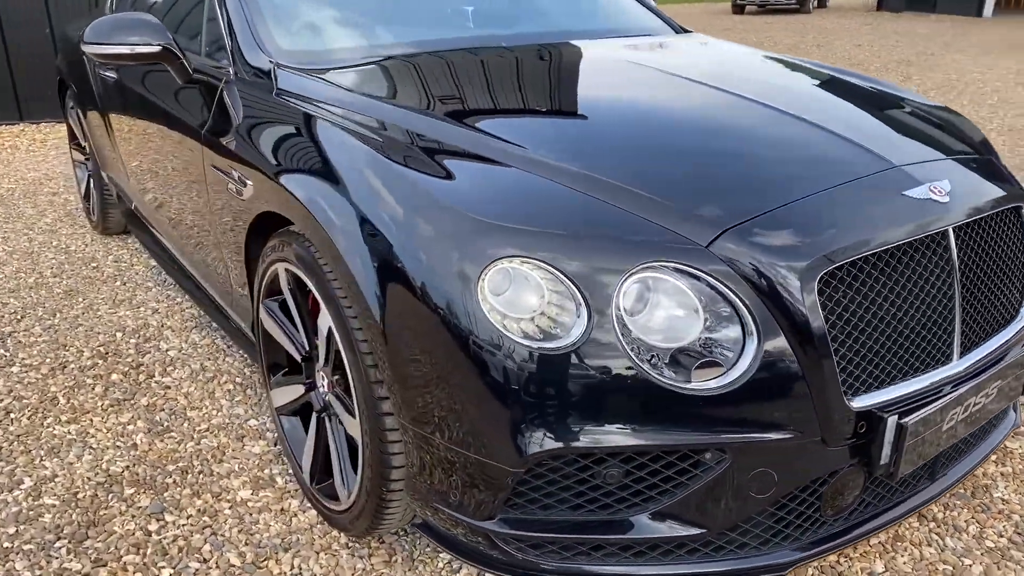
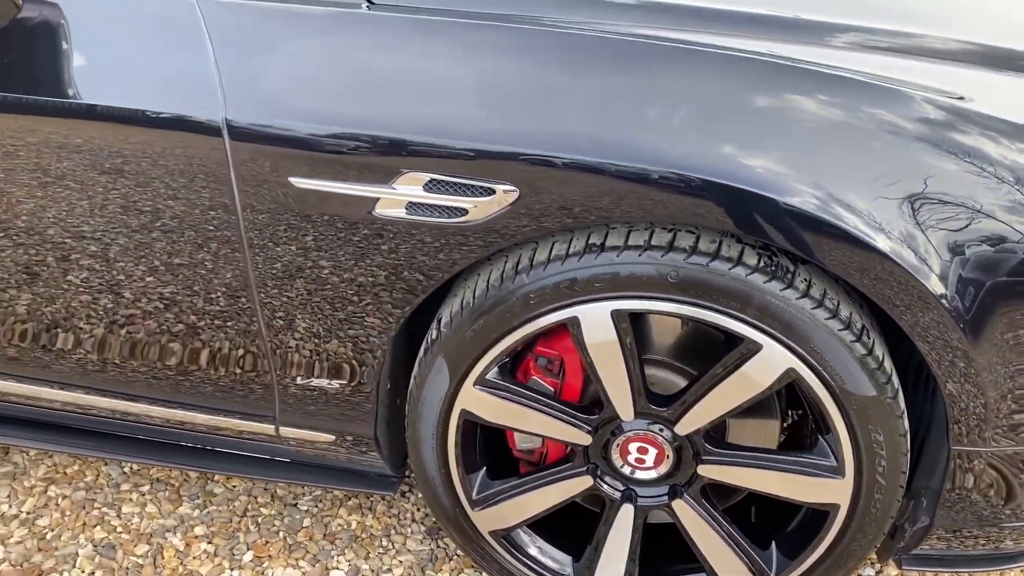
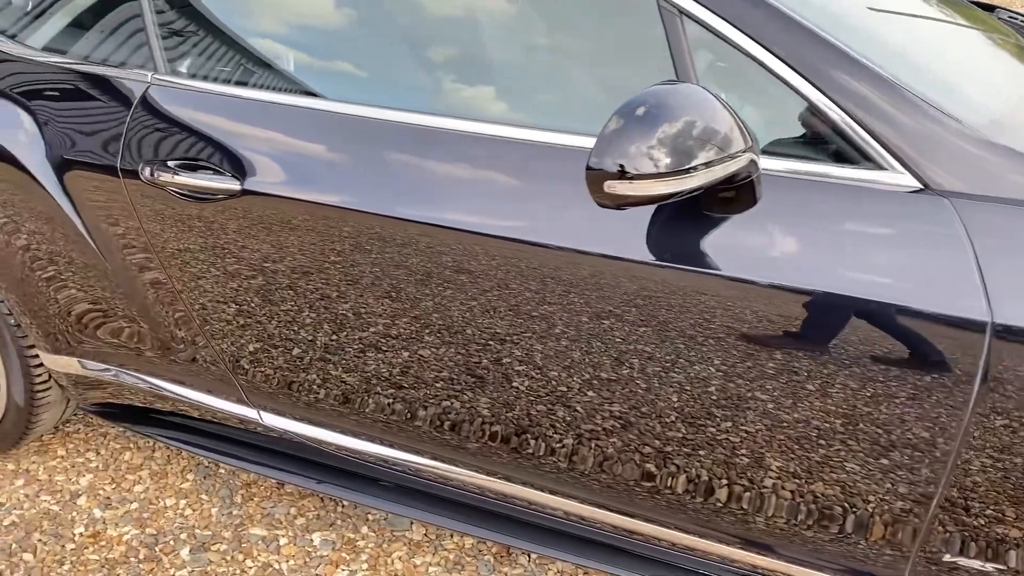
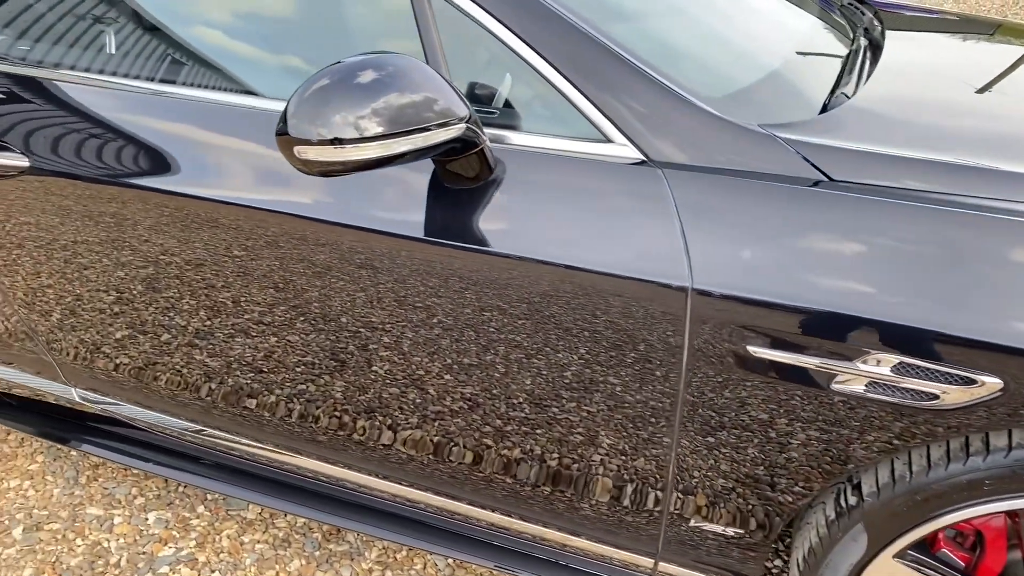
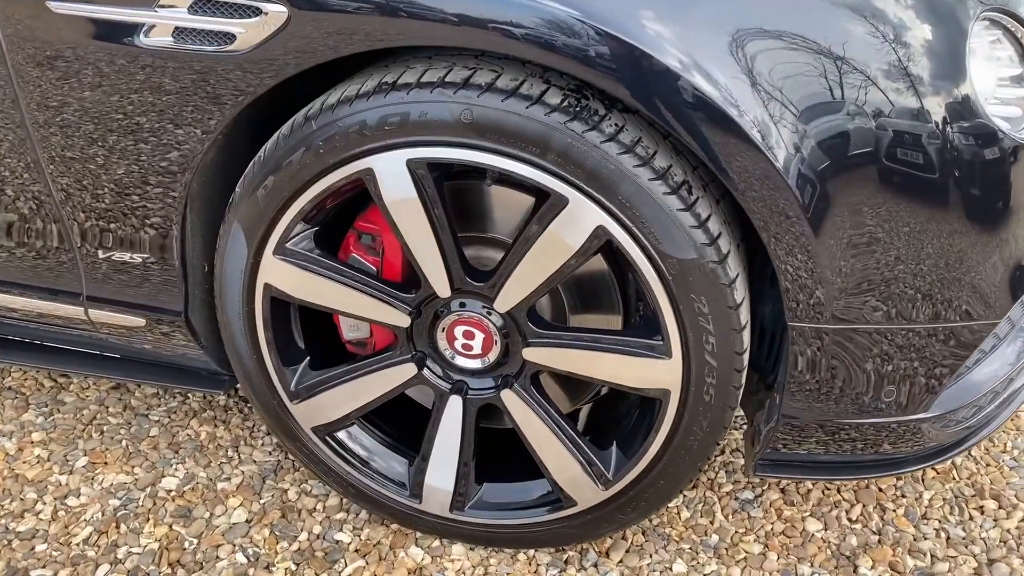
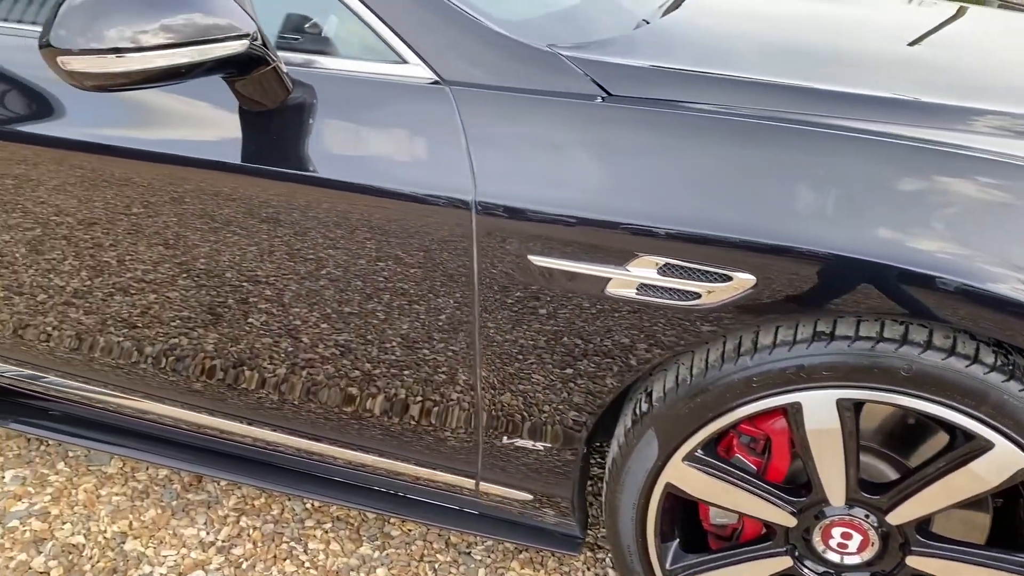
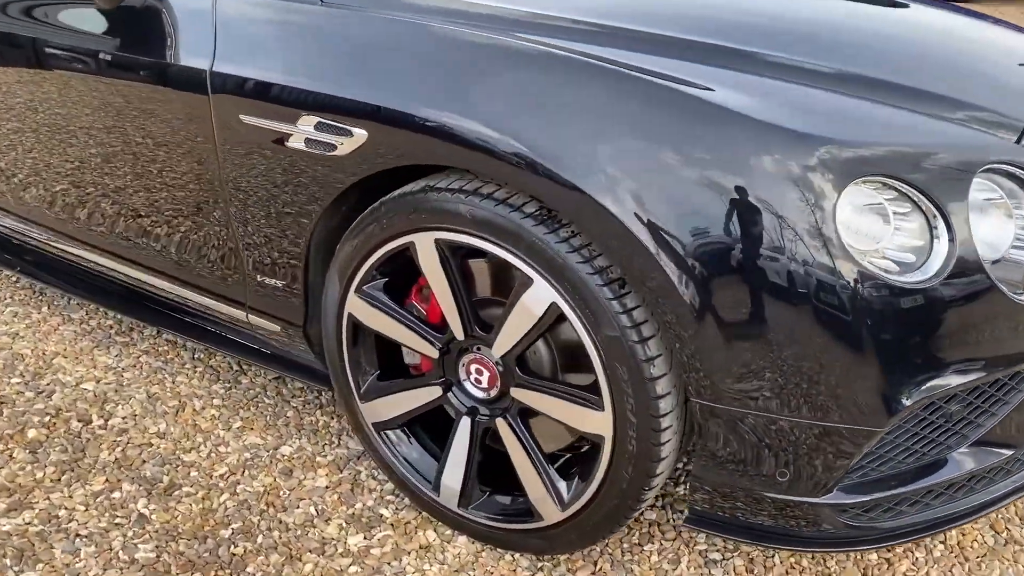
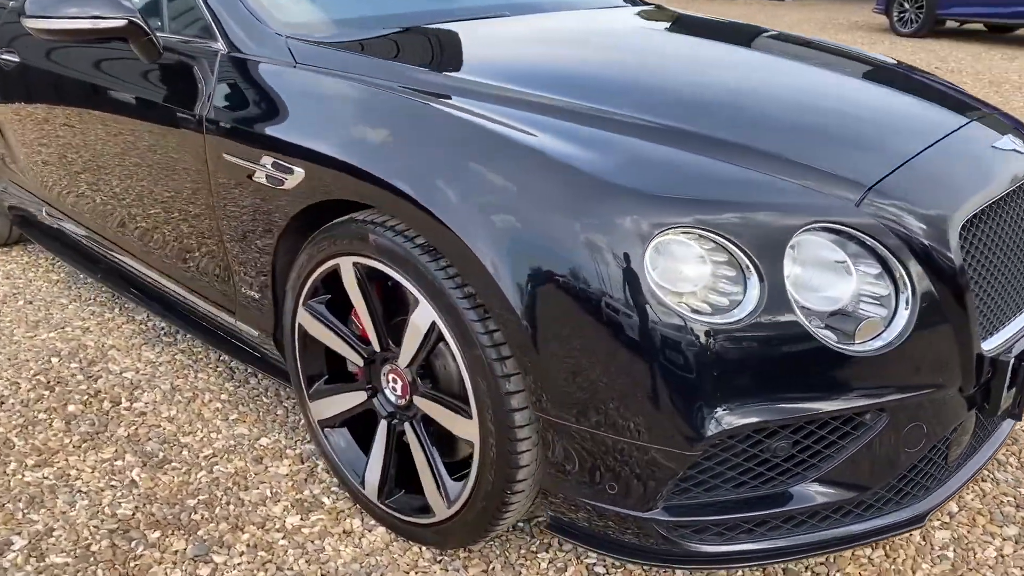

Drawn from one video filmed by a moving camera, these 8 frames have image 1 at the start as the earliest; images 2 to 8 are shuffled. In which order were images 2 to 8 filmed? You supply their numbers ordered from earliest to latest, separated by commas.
8, 7, 5, 2, 6, 4, 3
